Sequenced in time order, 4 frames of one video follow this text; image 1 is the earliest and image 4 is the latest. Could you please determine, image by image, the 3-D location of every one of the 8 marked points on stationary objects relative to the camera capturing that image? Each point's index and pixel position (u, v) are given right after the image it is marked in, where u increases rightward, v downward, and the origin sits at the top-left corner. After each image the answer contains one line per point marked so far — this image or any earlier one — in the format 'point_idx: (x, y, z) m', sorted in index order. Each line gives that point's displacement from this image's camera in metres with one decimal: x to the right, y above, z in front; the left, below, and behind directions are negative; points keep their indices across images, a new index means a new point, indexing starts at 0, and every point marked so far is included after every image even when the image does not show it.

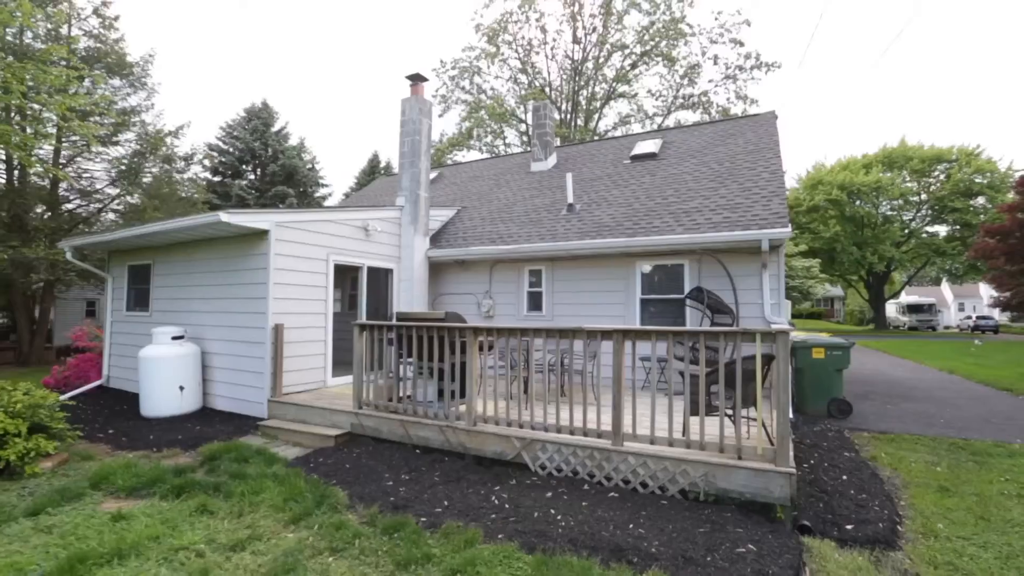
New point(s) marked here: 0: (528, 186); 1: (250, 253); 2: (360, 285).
0: (+0.4, +2.0, +8.9) m
1: (-3.2, +0.4, +5.6) m
2: (-2.2, 0.0, +6.6) m
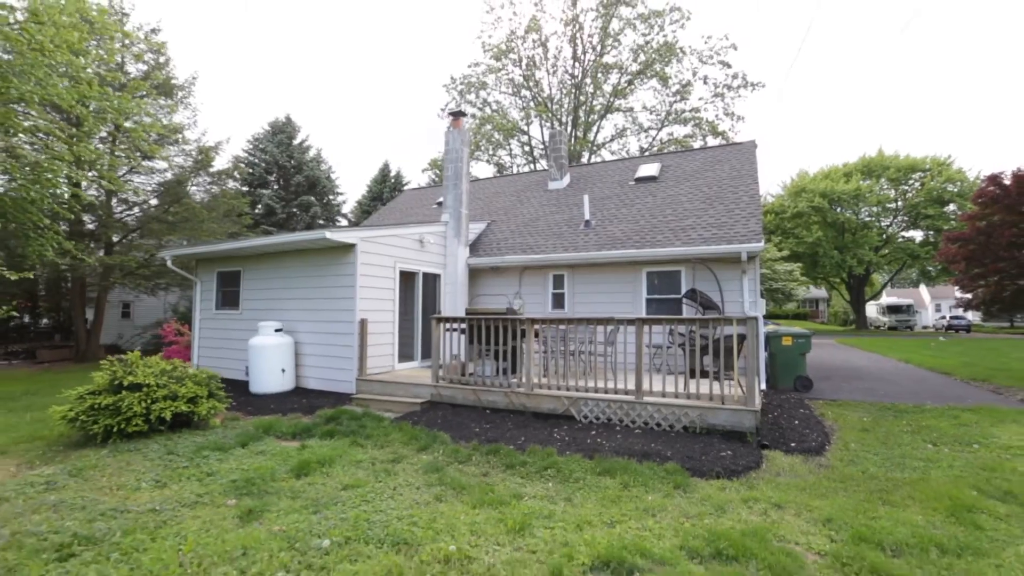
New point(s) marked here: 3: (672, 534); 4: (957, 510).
0: (+0.8, +1.9, +10.4) m
1: (-2.7, +0.4, +7.1) m
2: (-1.7, 0.0, +8.0) m
3: (+0.9, -1.4, +2.6) m
4: (+2.8, -1.4, +2.9) m
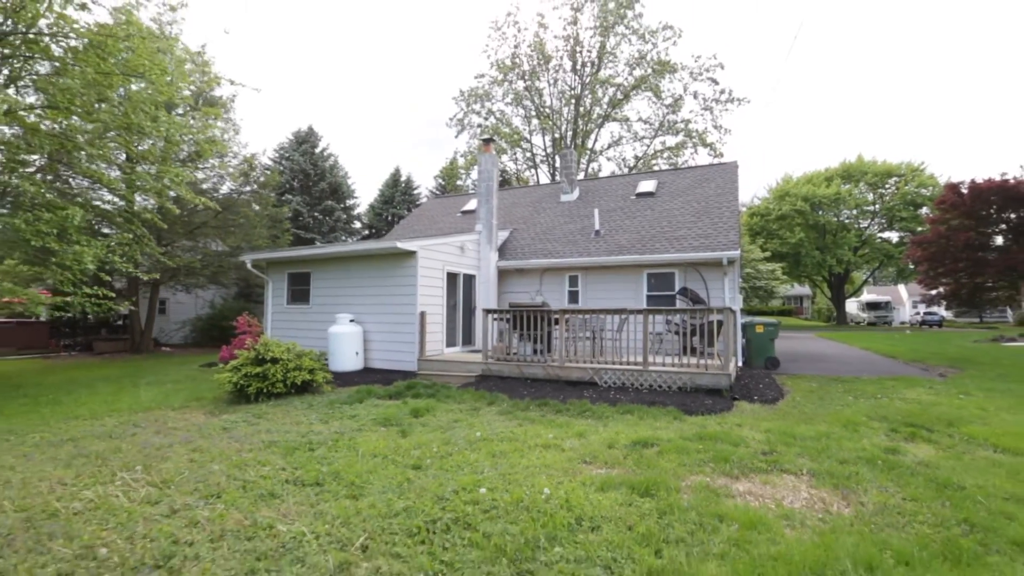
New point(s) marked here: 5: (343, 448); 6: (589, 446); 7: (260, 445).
0: (+1.3, +2.0, +12.2) m
1: (-2.1, +0.4, +8.8) m
2: (-1.1, 0.0, +9.8) m
3: (+1.5, -1.4, +4.4) m
4: (+3.4, -1.4, +4.7) m
5: (-1.6, -1.5, +4.3) m
6: (+0.7, -1.4, +4.0) m
7: (-2.5, -1.5, +4.5) m
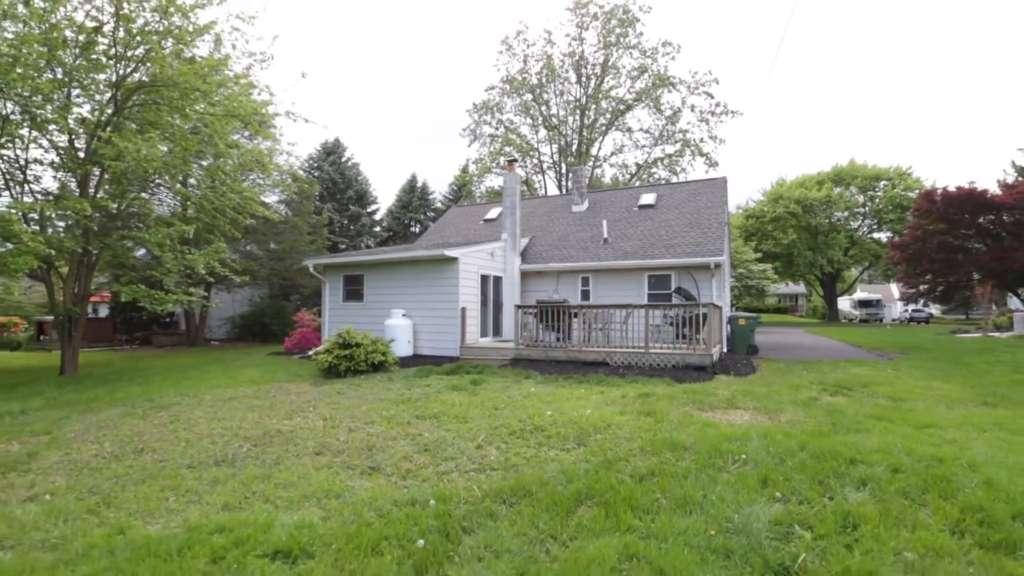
0: (+1.9, +2.0, +14.0) m
1: (-1.6, +0.4, +10.6) m
2: (-0.6, 0.0, +11.6) m
3: (+2.1, -1.4, +6.2) m
4: (+4.0, -1.4, +6.5) m
5: (-1.0, -1.5, +6.1) m
6: (+1.2, -1.4, +5.9) m
7: (-1.9, -1.5, +6.3) m
